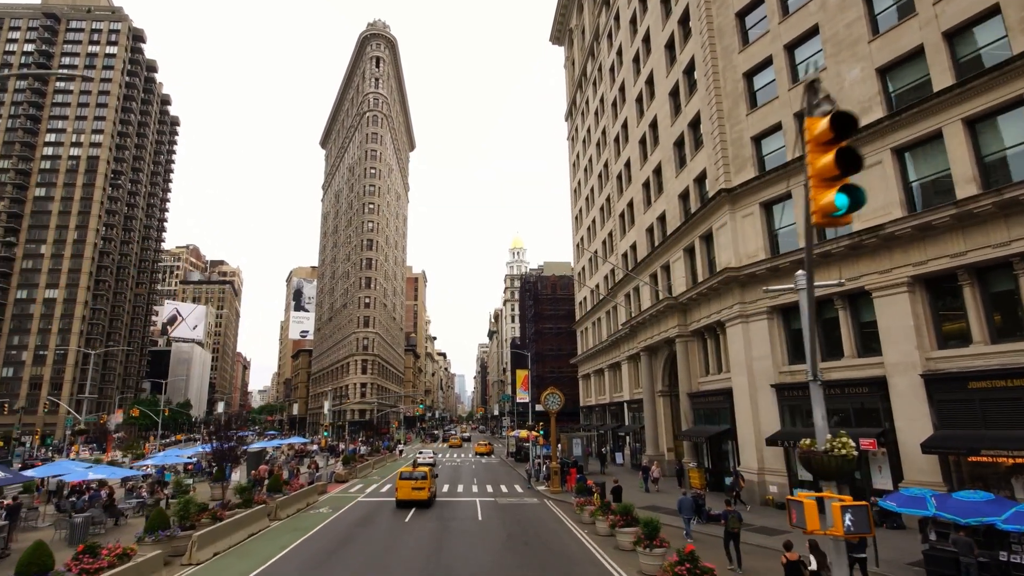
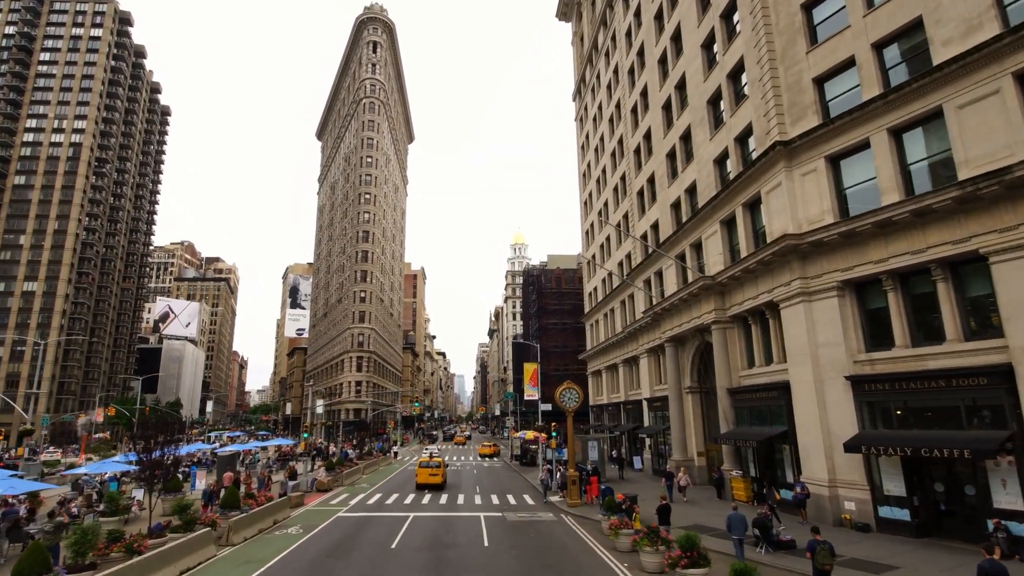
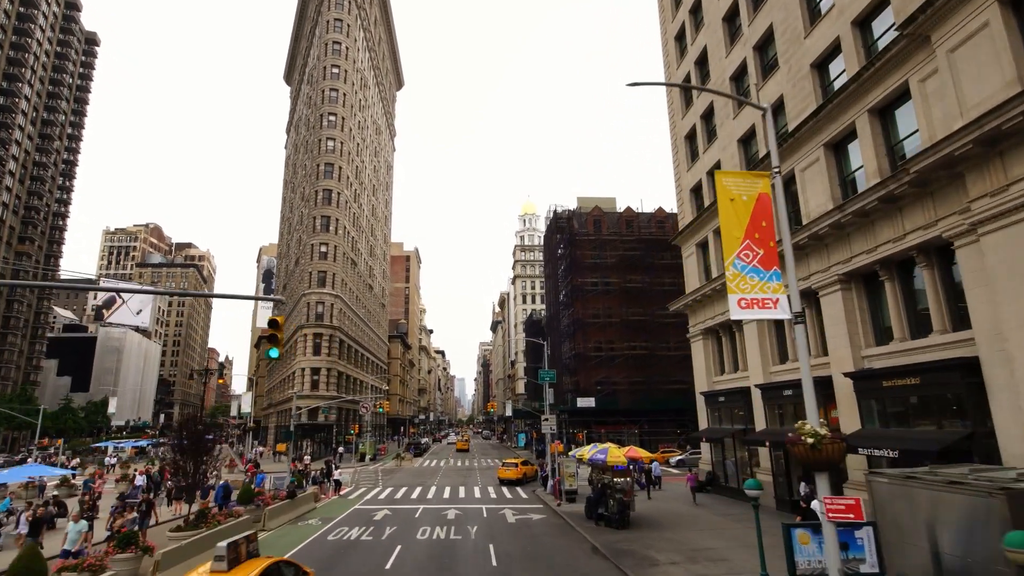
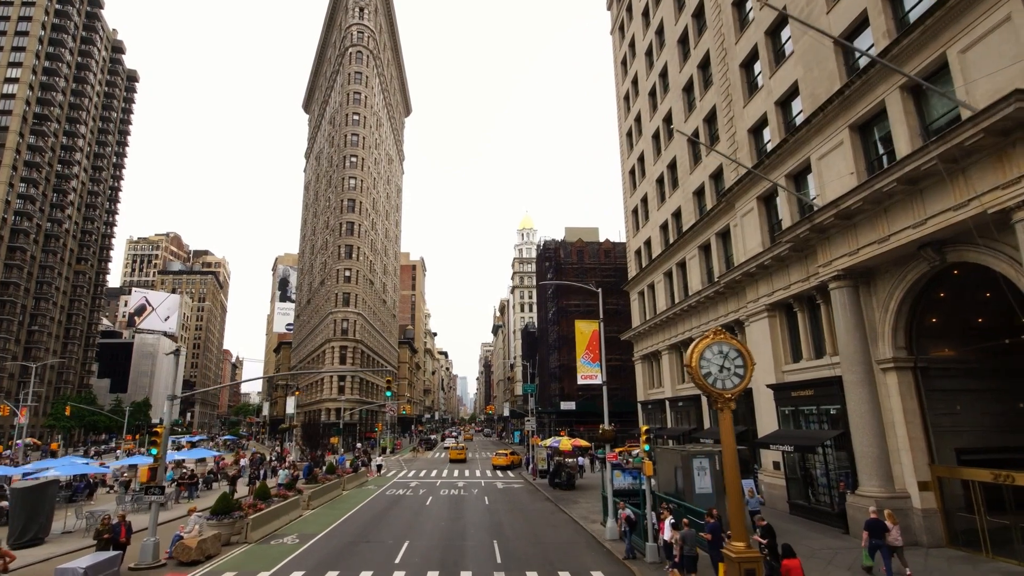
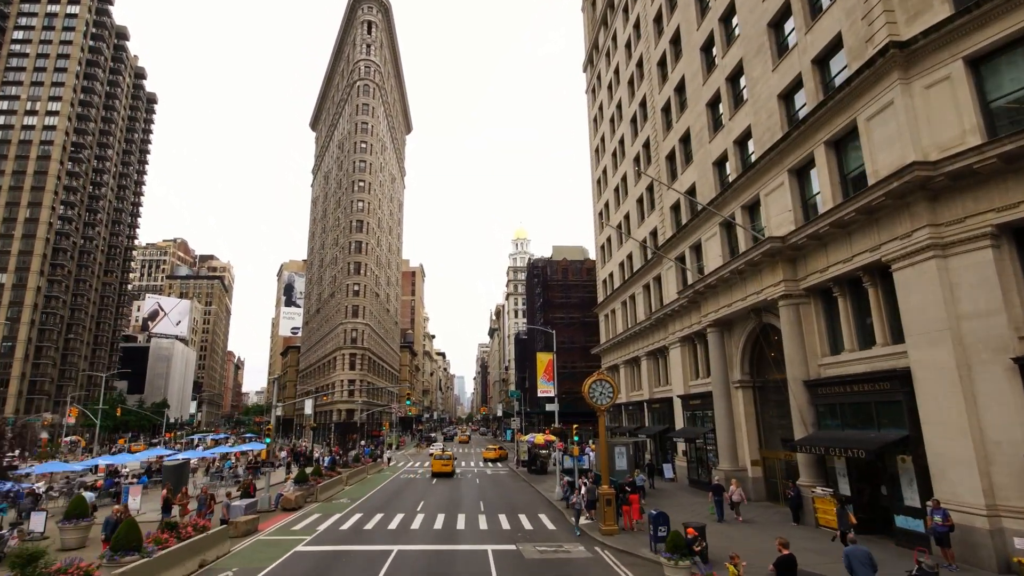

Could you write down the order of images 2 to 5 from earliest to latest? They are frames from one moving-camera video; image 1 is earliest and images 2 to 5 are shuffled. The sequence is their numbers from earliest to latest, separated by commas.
2, 5, 4, 3
